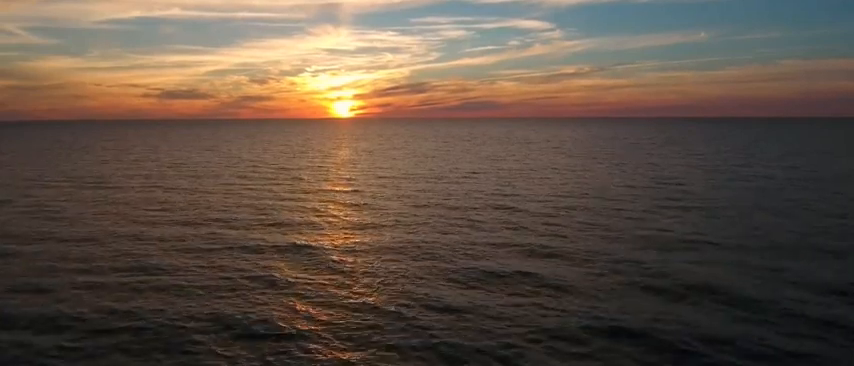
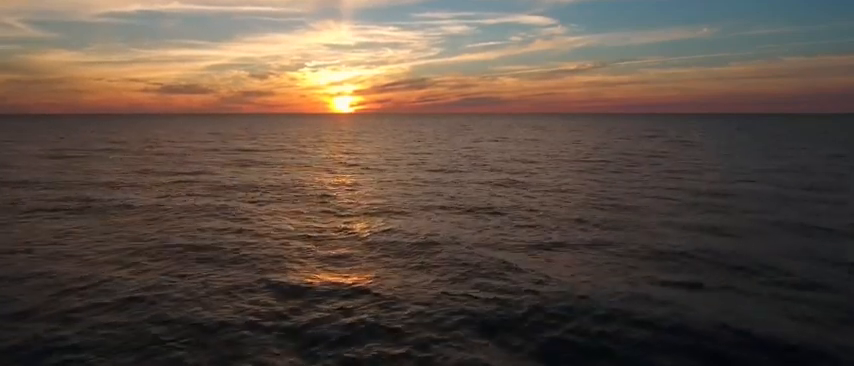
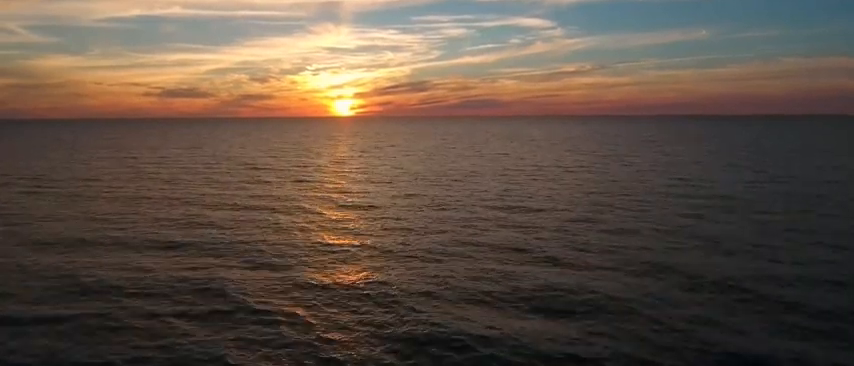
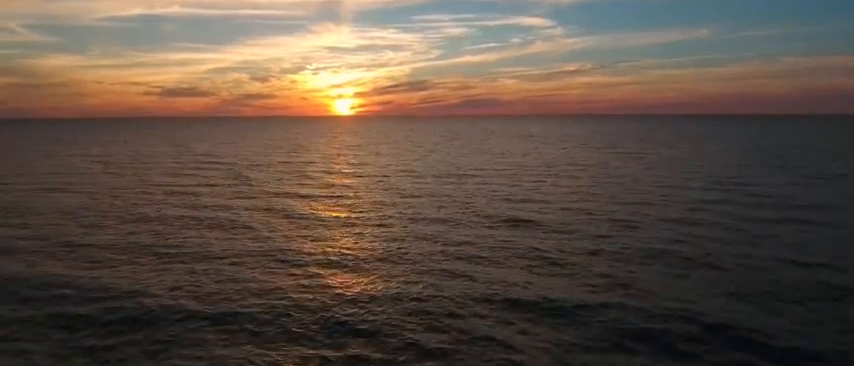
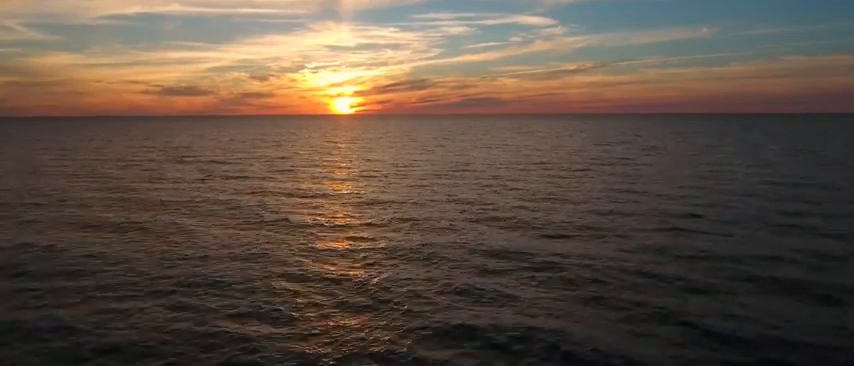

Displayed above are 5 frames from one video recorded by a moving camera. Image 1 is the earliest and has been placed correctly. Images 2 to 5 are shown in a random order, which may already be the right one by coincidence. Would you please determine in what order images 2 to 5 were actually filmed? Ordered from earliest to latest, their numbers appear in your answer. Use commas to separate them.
3, 4, 5, 2
